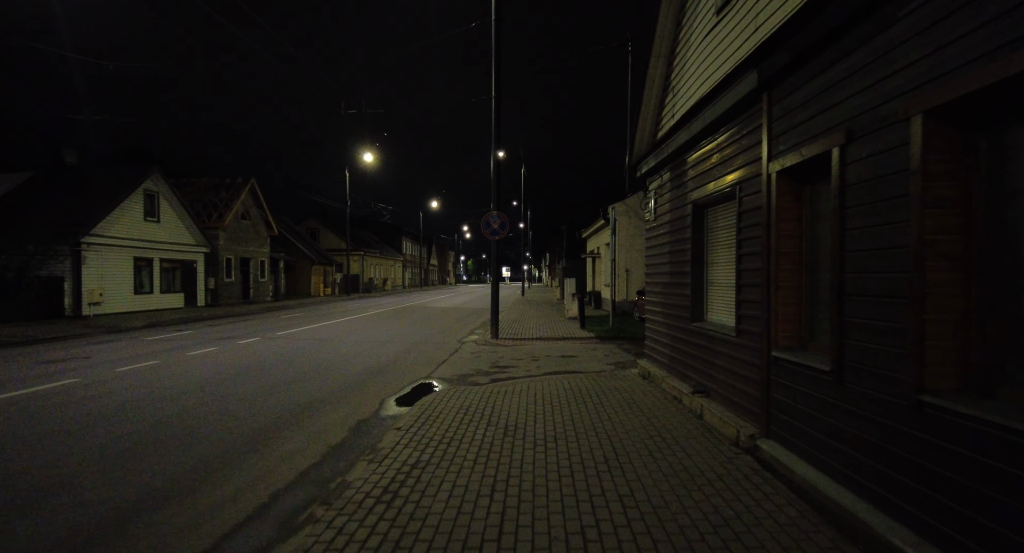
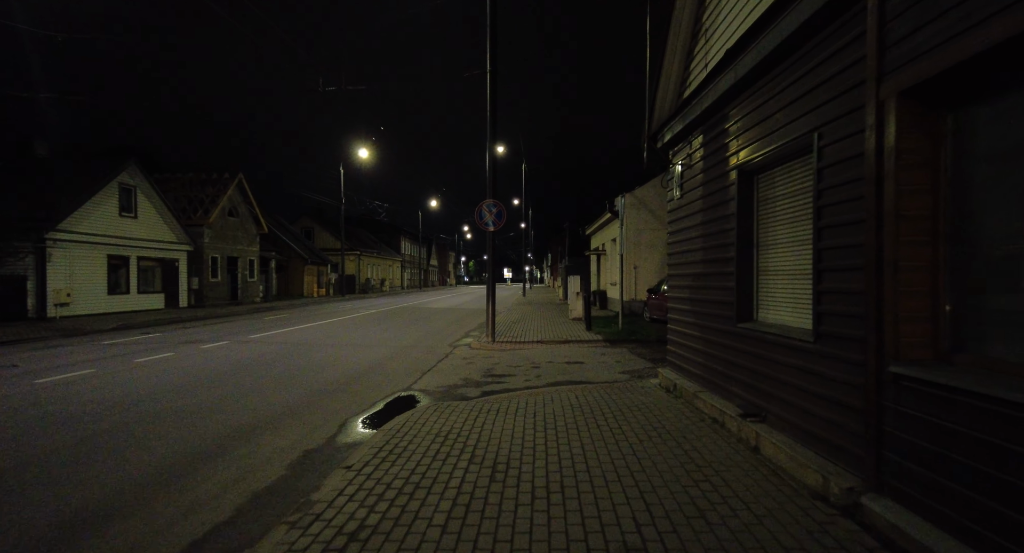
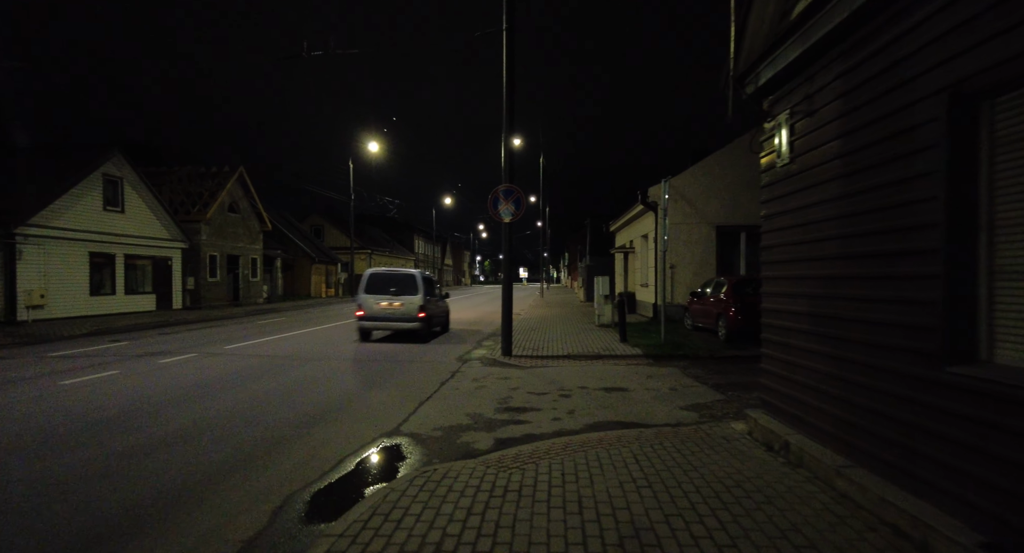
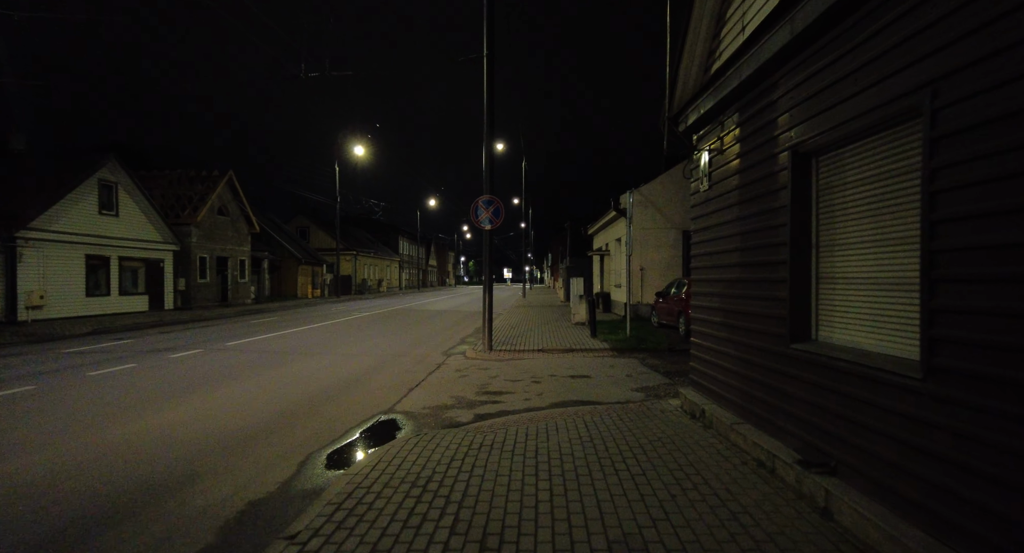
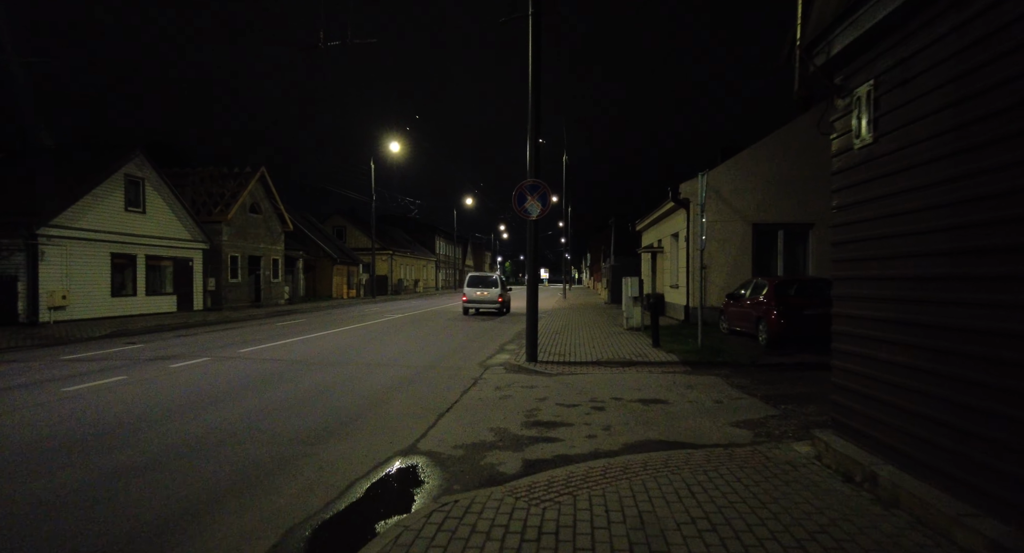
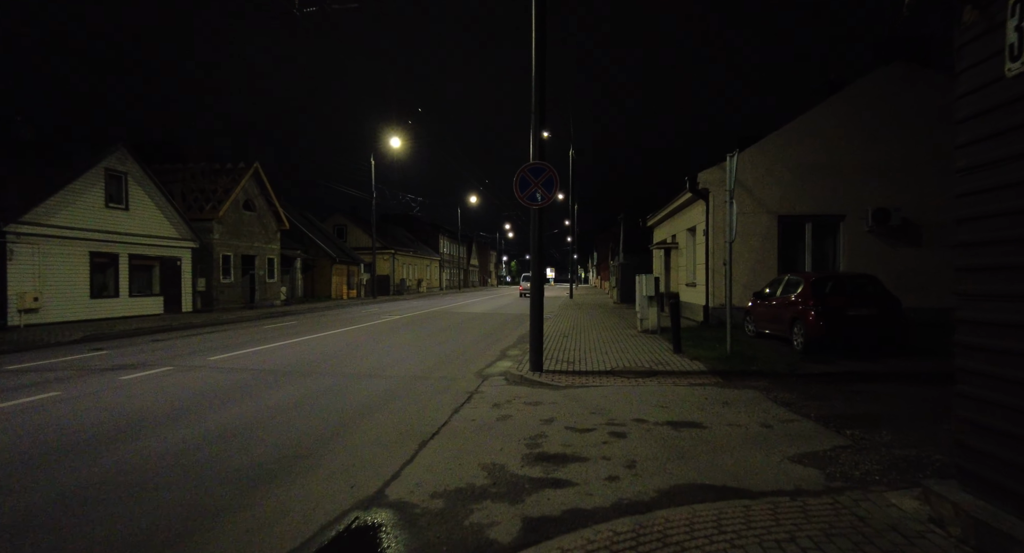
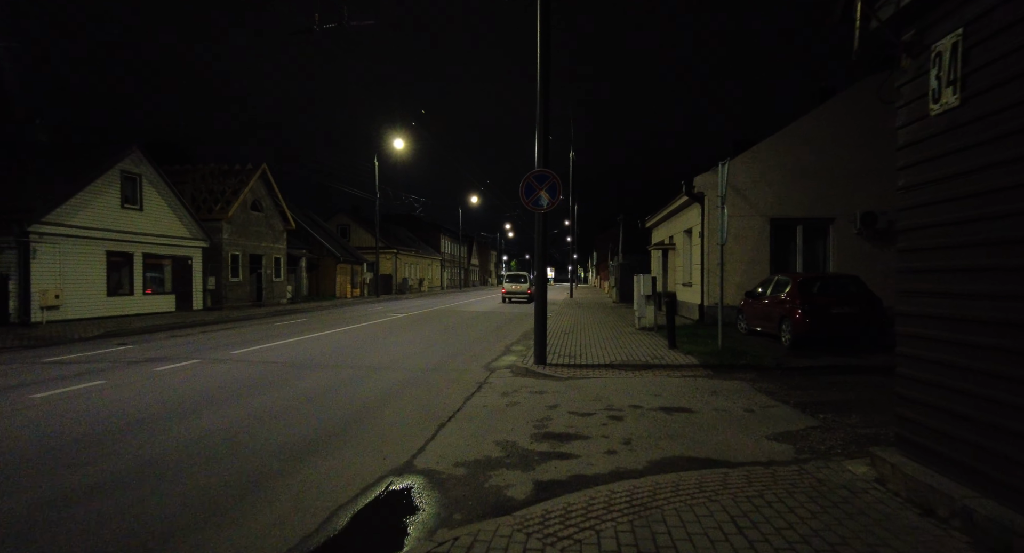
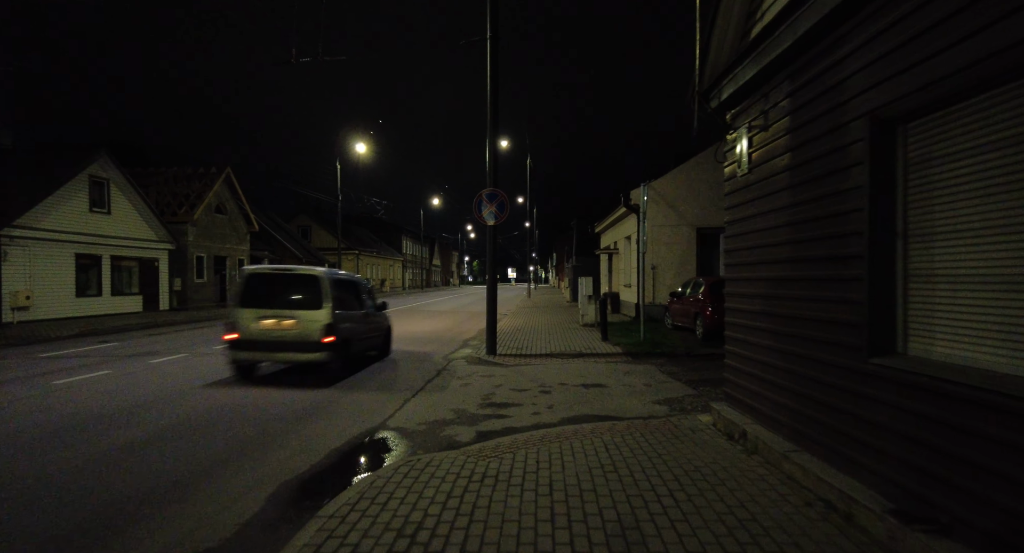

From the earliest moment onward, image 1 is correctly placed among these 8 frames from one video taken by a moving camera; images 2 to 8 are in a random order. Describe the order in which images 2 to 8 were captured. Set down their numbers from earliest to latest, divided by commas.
2, 4, 8, 3, 5, 7, 6
